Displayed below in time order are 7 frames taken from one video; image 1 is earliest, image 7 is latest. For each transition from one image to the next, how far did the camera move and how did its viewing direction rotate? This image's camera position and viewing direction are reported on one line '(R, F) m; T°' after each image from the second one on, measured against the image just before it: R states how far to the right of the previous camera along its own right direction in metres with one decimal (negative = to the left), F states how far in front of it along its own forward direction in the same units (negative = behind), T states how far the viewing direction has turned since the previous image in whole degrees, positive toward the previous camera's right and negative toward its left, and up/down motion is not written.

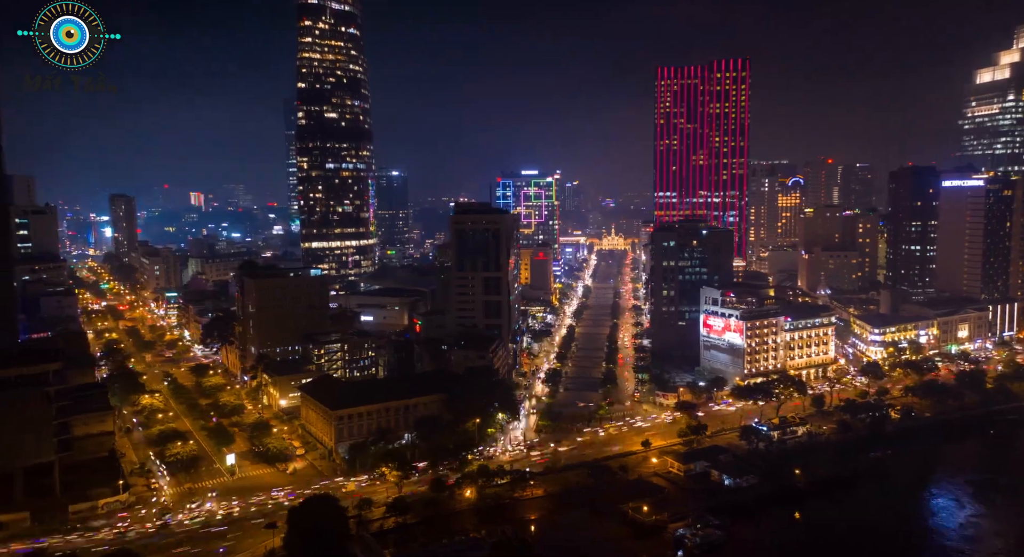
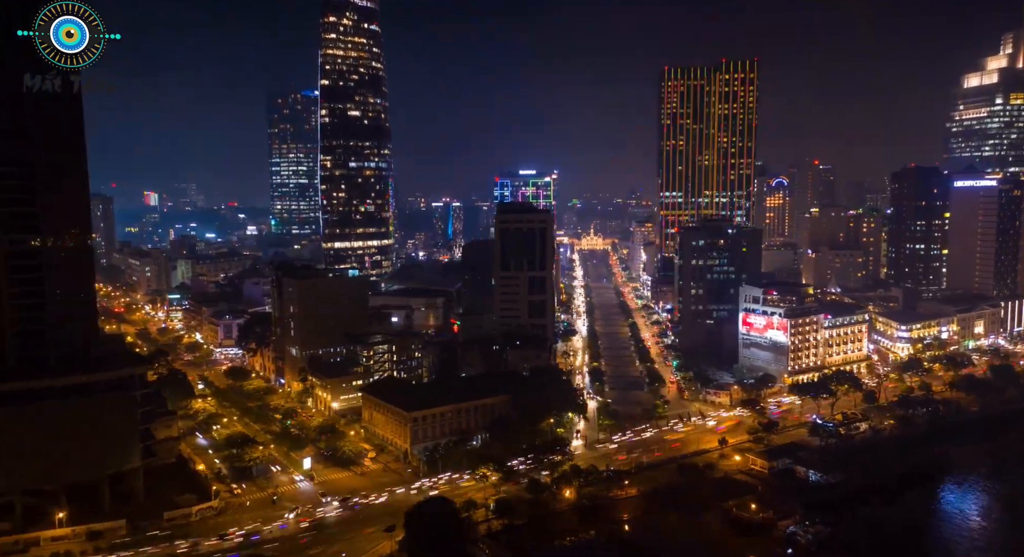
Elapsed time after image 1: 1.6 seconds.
(-8.3, +0.5) m; +3°
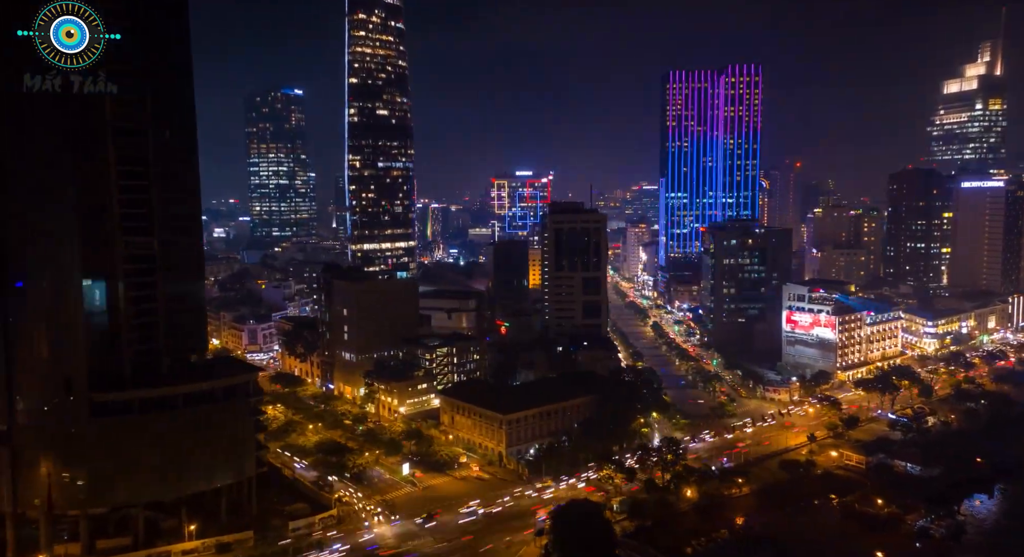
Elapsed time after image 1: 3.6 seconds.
(-10.1, +0.7) m; +4°
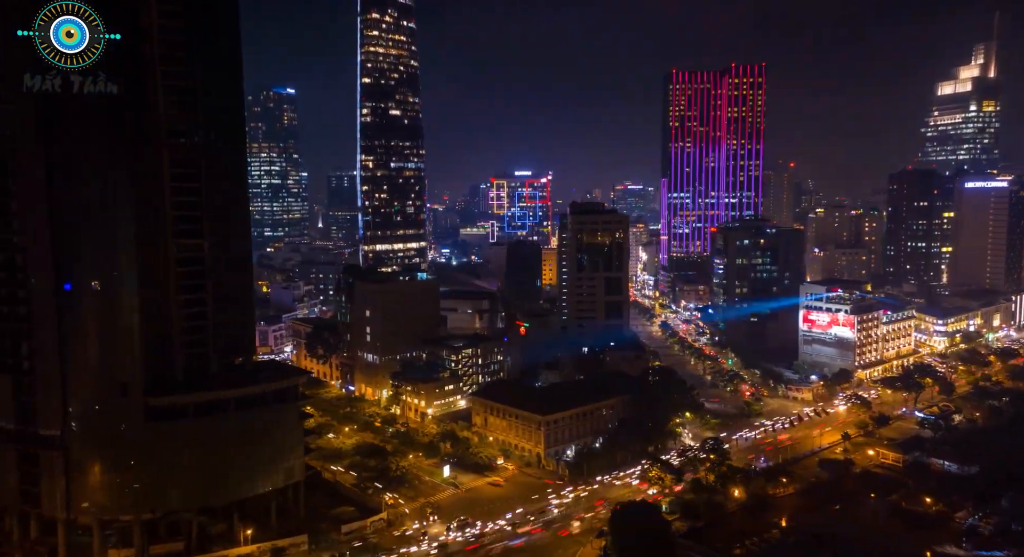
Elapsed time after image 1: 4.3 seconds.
(-4.0, +0.2) m; +1°
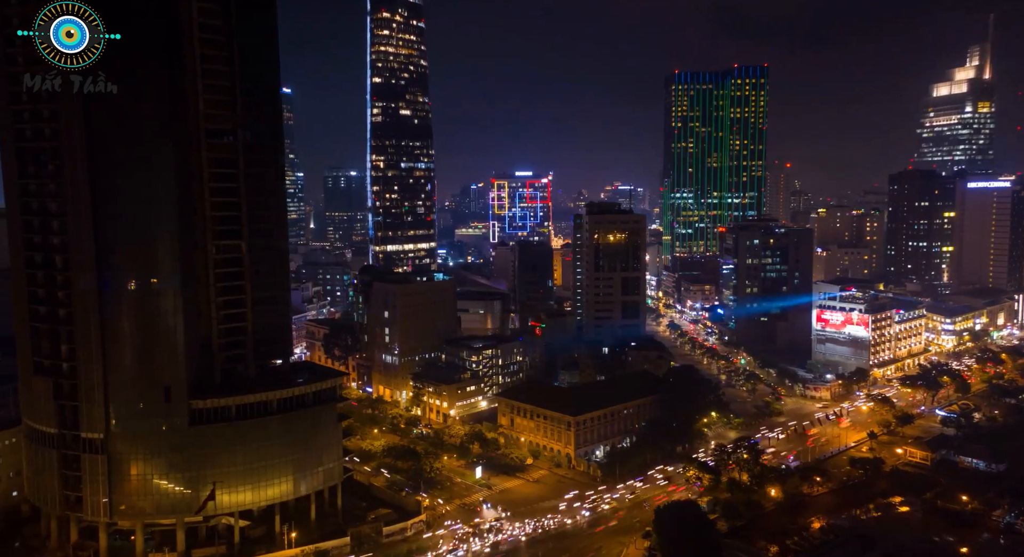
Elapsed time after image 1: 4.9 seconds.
(-3.0, +0.1) m; +1°
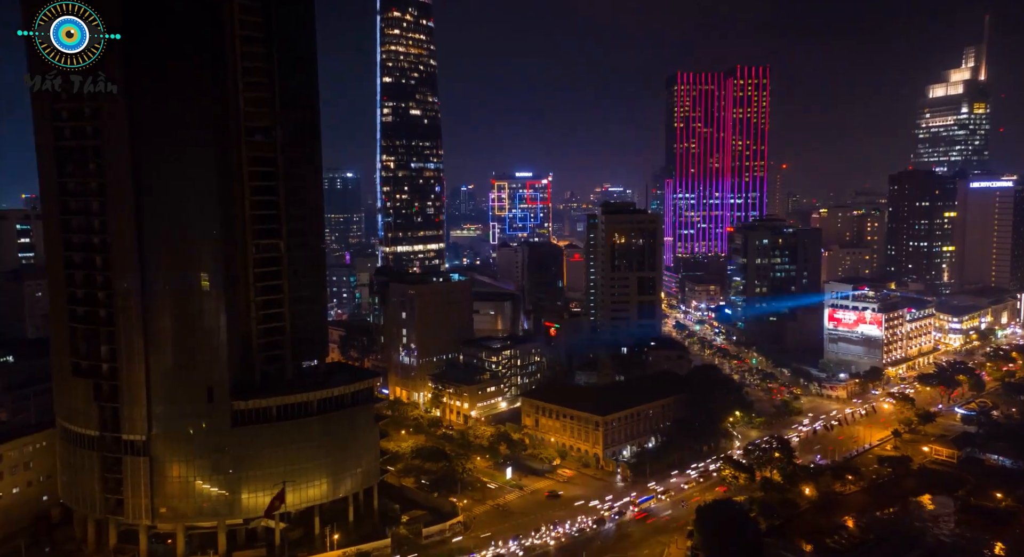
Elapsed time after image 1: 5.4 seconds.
(-2.8, +0.1) m; +1°
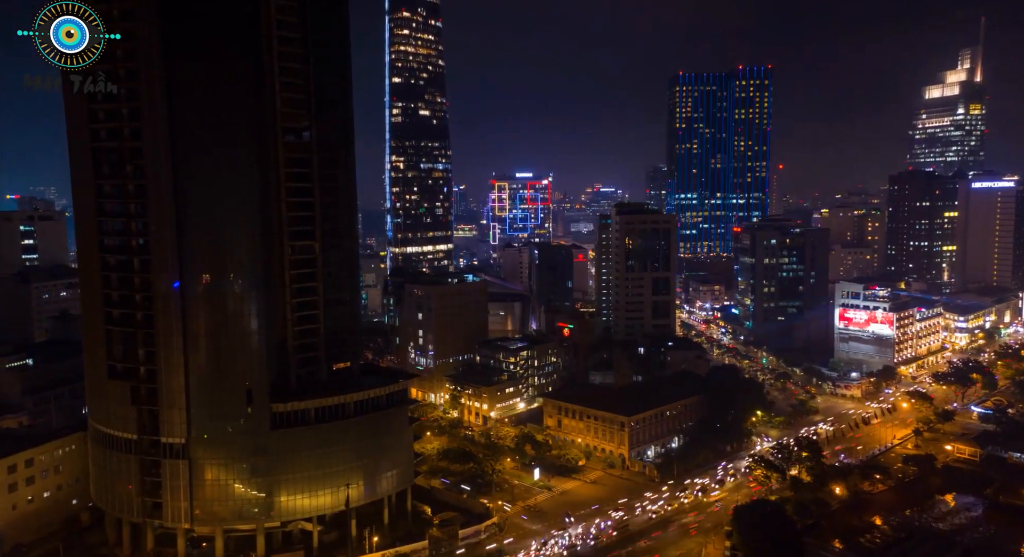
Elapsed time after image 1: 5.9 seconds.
(-2.6, +0.1) m; +1°
